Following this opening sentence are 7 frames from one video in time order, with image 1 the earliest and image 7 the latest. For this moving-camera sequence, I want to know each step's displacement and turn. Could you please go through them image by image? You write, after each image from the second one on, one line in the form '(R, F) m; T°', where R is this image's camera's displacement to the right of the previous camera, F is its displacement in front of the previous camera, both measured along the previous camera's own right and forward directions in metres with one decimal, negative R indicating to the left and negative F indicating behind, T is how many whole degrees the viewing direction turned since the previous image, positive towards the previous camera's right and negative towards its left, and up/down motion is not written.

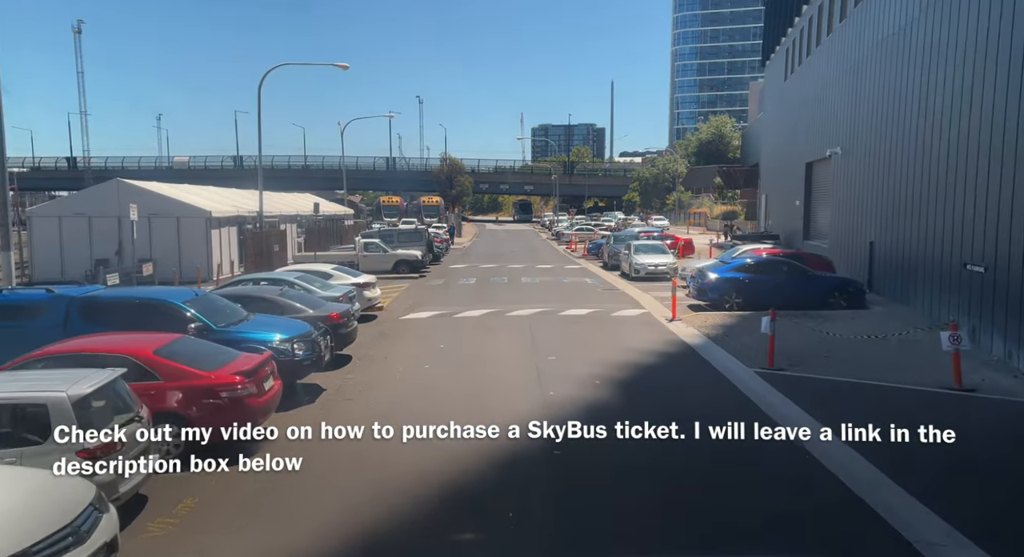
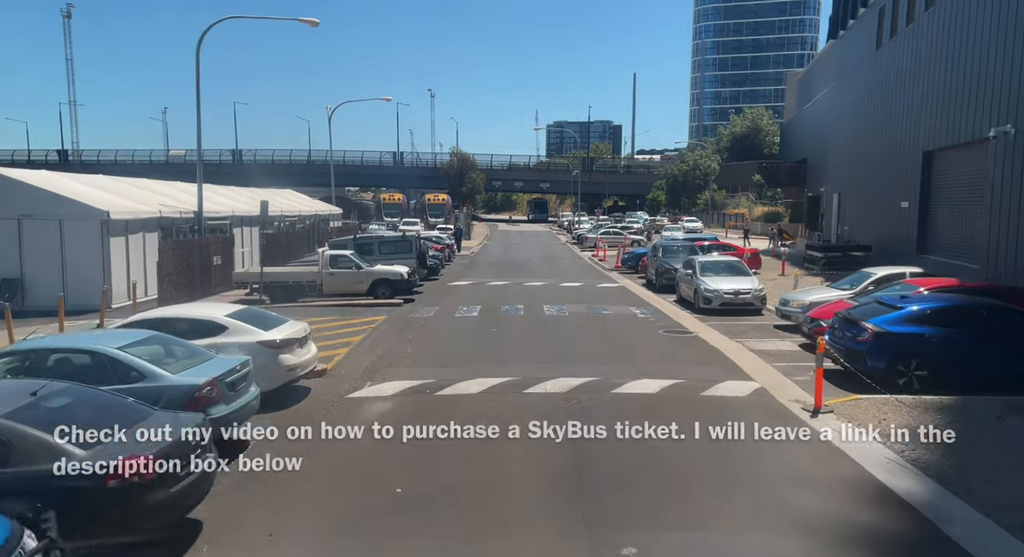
(-0.2, +7.5) m; -1°
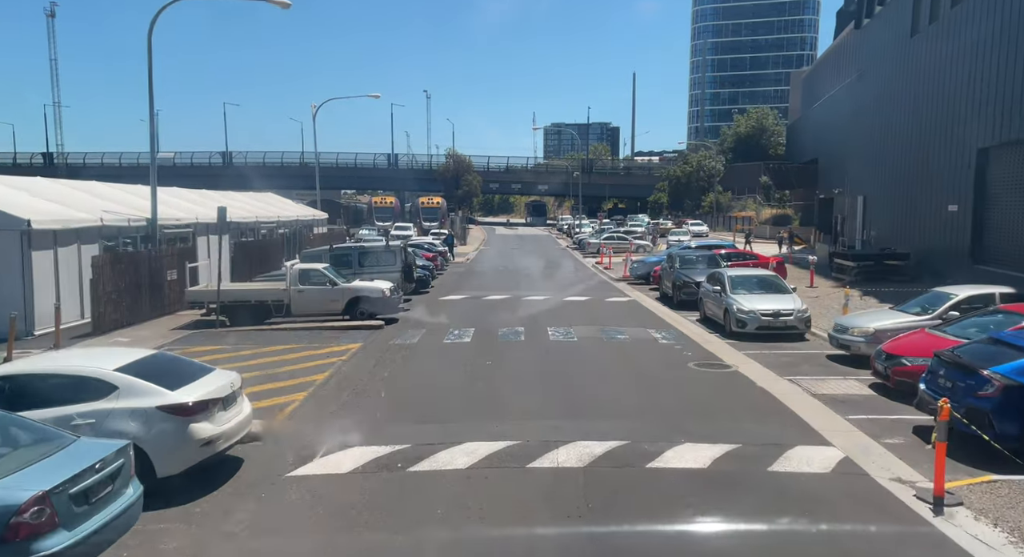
(0.0, +2.8) m; 0°
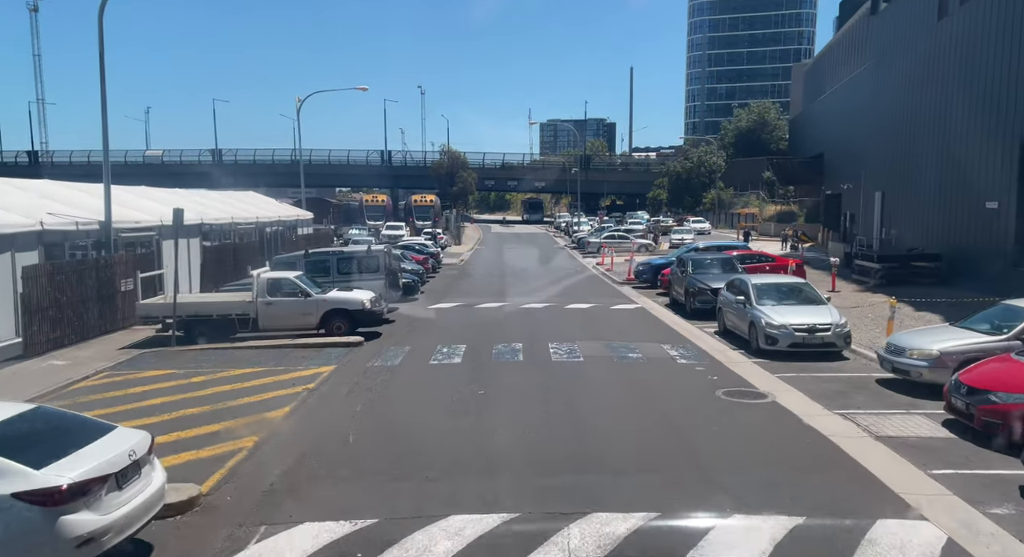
(0.0, +2.1) m; 0°
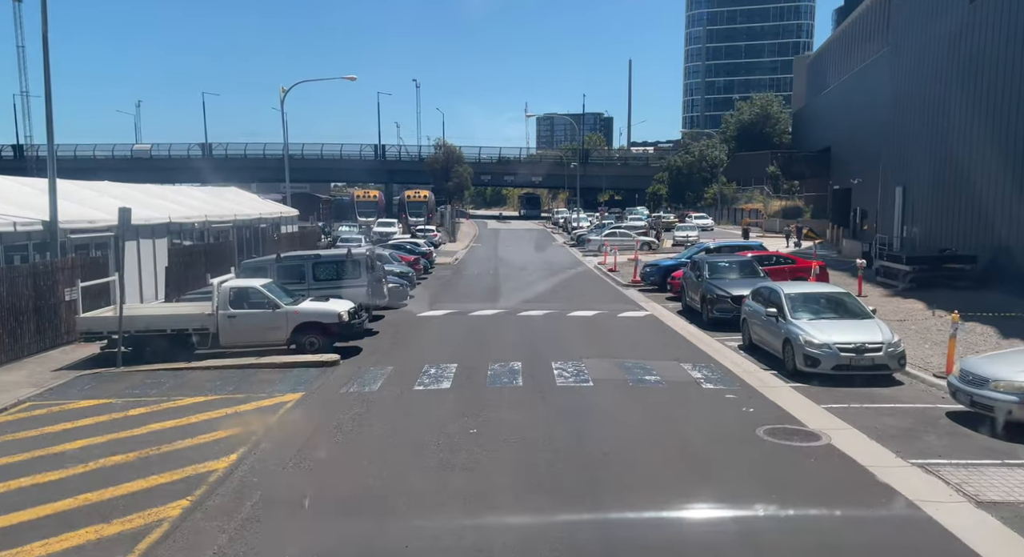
(0.0, +2.0) m; 0°
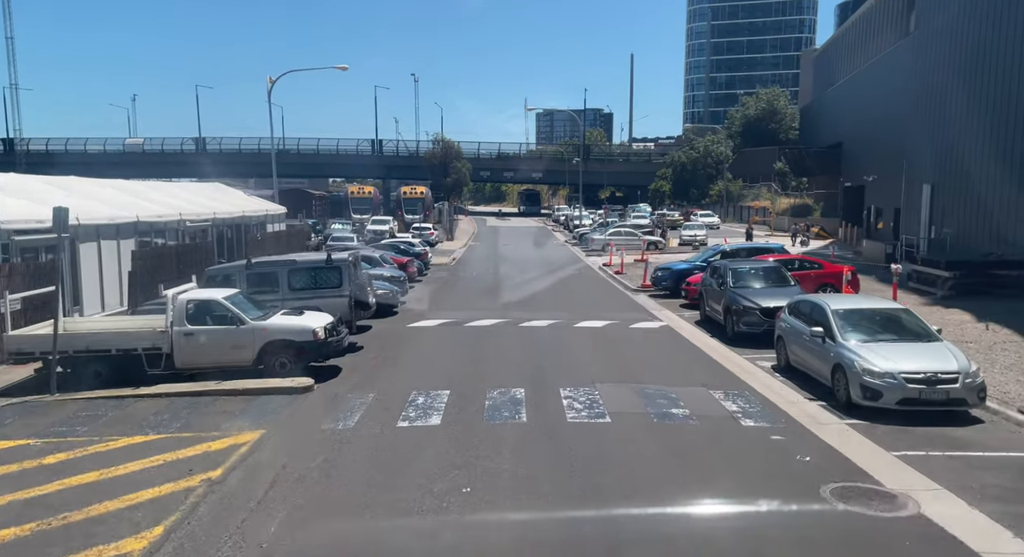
(0.0, +1.9) m; 0°
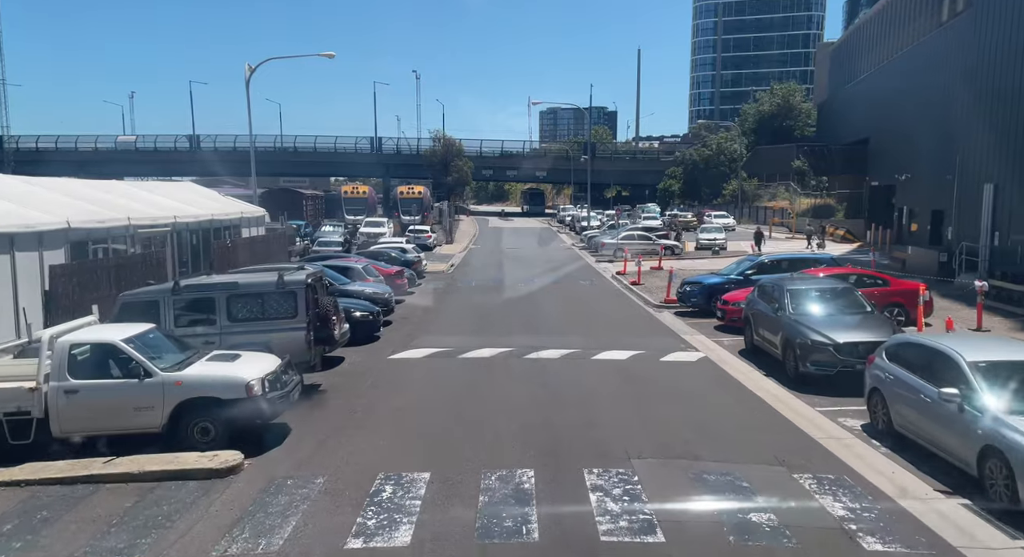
(0.0, +3.3) m; 0°
